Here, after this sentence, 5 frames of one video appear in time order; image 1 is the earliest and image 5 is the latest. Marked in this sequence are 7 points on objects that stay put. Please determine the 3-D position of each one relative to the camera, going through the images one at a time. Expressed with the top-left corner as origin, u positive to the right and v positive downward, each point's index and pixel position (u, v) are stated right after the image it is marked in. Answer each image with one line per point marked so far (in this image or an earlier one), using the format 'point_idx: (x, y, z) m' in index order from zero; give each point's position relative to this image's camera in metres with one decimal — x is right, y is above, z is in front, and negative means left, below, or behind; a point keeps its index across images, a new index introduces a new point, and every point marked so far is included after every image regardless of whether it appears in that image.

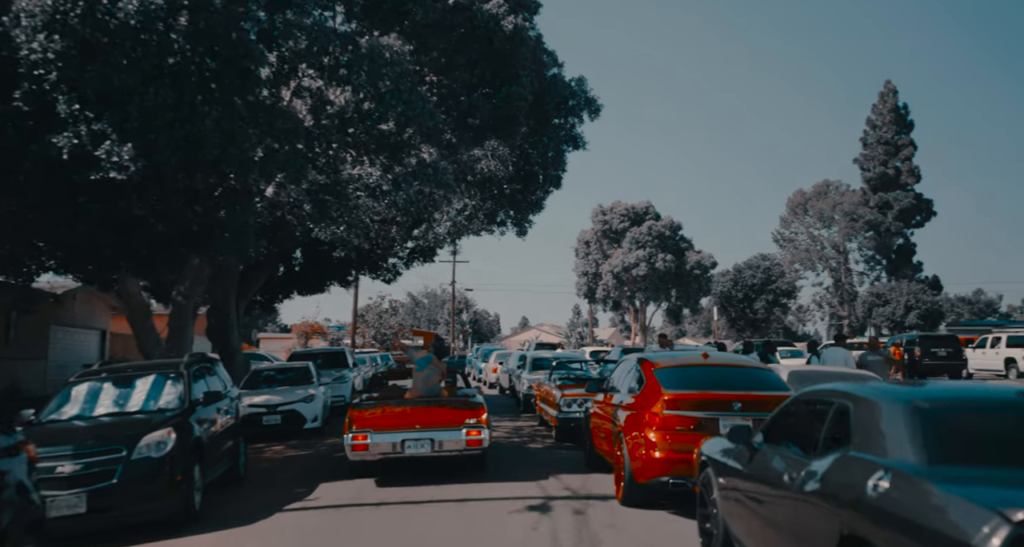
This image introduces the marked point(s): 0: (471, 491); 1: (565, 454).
0: (-0.5, -2.8, +11.4) m
1: (+0.9, -3.1, +15.1) m
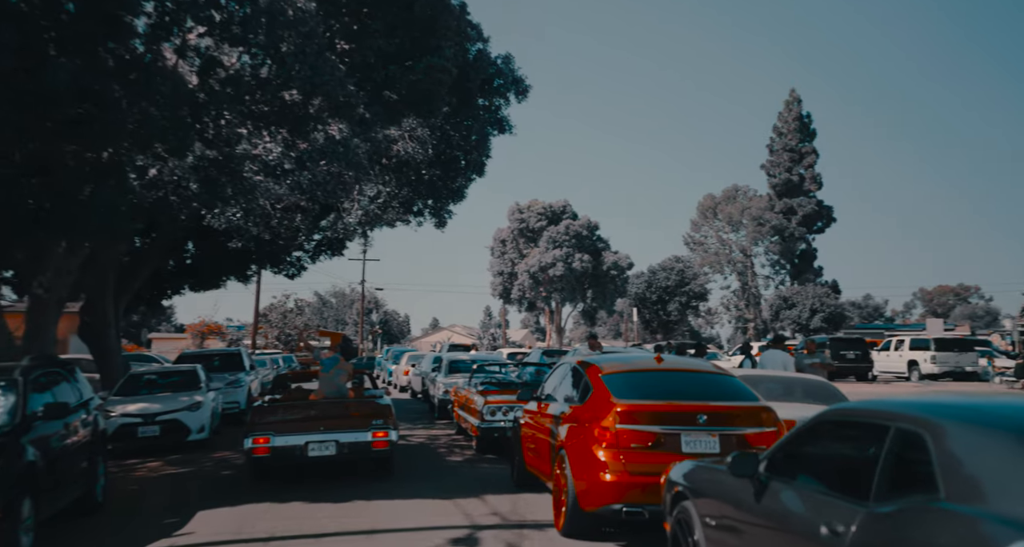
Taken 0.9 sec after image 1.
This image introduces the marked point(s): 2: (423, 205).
0: (-1.4, -2.7, +9.7) m
1: (-0.4, -3.0, +13.5) m
2: (-1.9, +1.5, +19.0) m
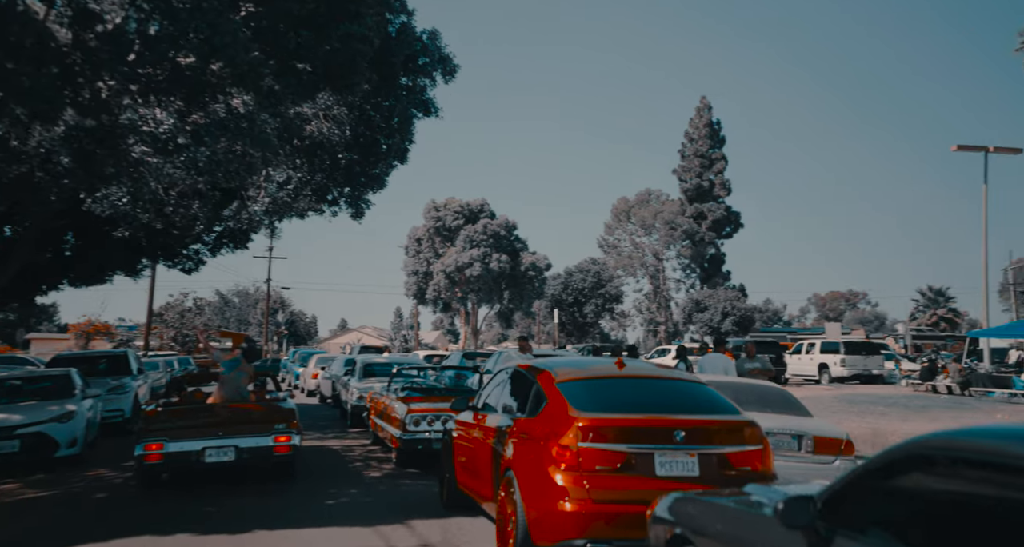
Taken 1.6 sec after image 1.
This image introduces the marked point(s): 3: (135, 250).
0: (-2.0, -2.6, +8.1) m
1: (-1.4, -2.9, +12.0) m
2: (-3.4, +1.6, +17.3) m
3: (-8.1, +0.5, +18.9) m
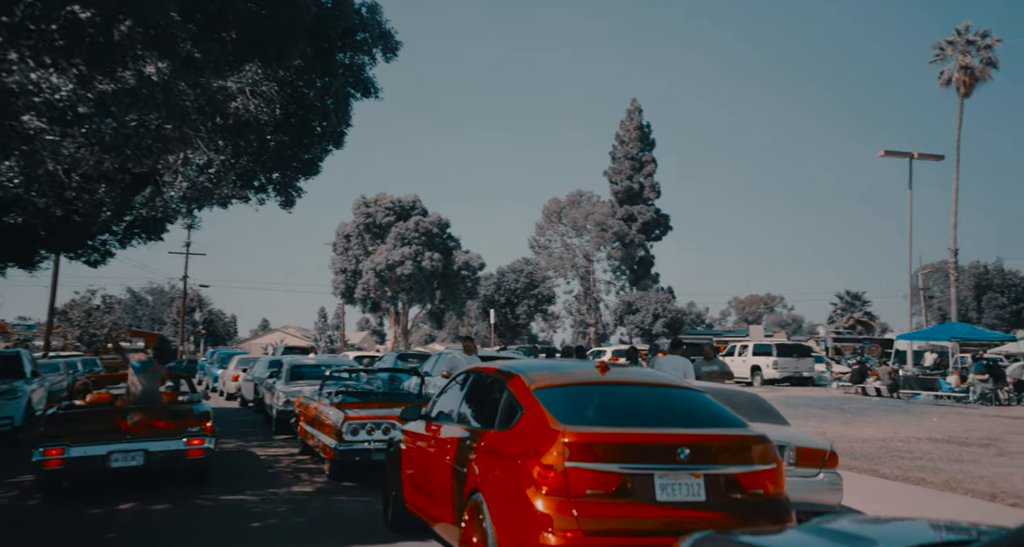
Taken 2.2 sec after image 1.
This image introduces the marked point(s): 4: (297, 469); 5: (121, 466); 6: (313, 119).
0: (-2.3, -2.5, +6.8) m
1: (-2.0, -2.8, +10.7) m
2: (-4.5, +1.7, +15.9) m
3: (-9.3, +0.7, +17.1) m
4: (-3.4, -3.1, +13.8) m
5: (-4.7, -2.4, +10.6) m
6: (-3.4, +2.7, +14.8) m
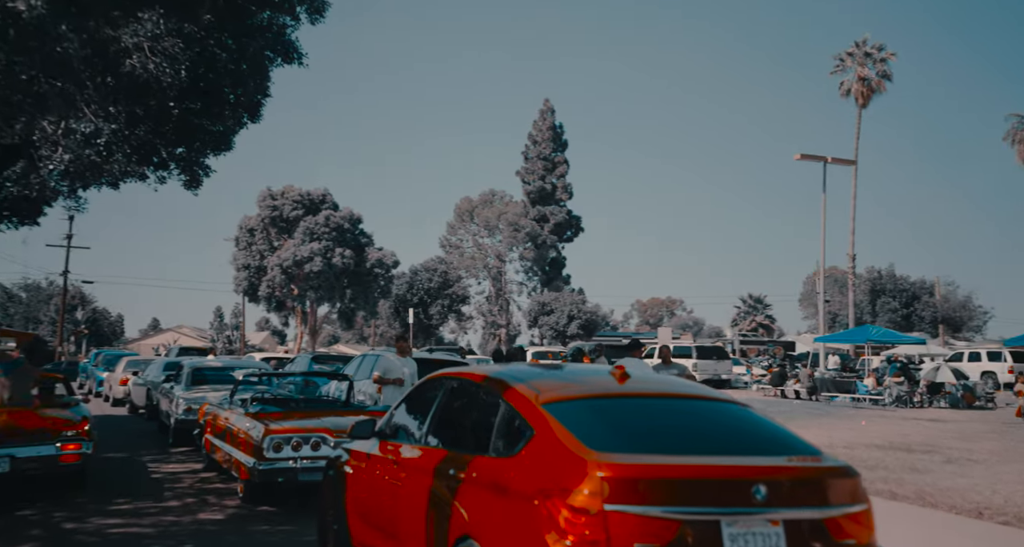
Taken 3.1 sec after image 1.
0: (-2.4, -2.3, +4.9) m
1: (-2.5, -2.7, +8.9) m
2: (-5.4, +1.9, +13.7) m
3: (-10.3, +0.9, +14.4) m
4: (-4.2, -2.9, +11.8) m
5: (-5.2, -2.2, +8.5) m
6: (-4.2, +2.8, +12.8) m
